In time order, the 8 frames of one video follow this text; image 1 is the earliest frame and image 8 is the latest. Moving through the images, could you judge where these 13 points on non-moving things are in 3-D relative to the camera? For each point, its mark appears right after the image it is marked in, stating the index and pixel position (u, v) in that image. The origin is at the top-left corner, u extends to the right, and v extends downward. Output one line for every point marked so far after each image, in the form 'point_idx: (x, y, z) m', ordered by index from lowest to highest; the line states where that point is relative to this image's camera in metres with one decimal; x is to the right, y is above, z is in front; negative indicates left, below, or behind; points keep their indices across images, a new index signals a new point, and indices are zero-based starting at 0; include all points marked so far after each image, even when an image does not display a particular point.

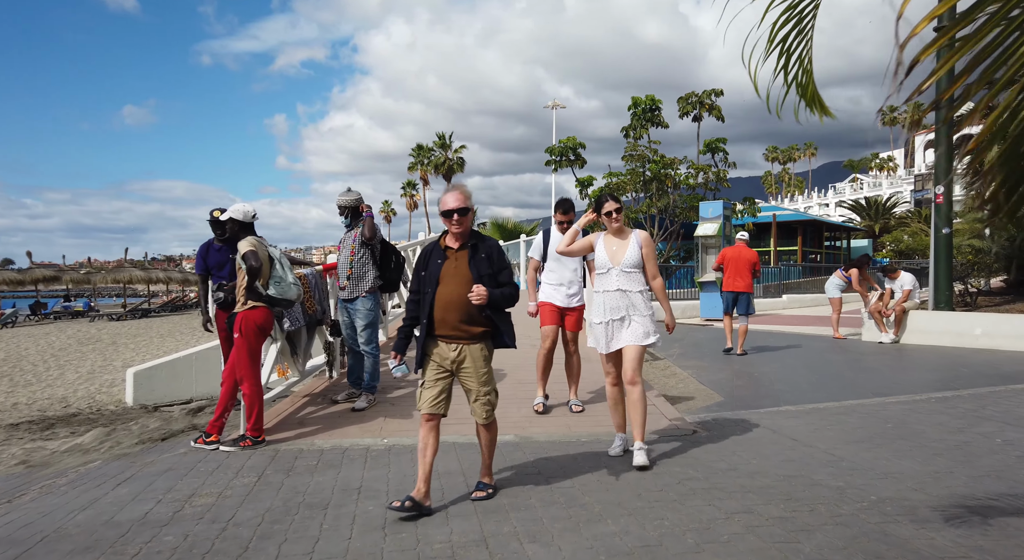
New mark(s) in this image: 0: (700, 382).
0: (+2.4, -1.3, +7.7) m
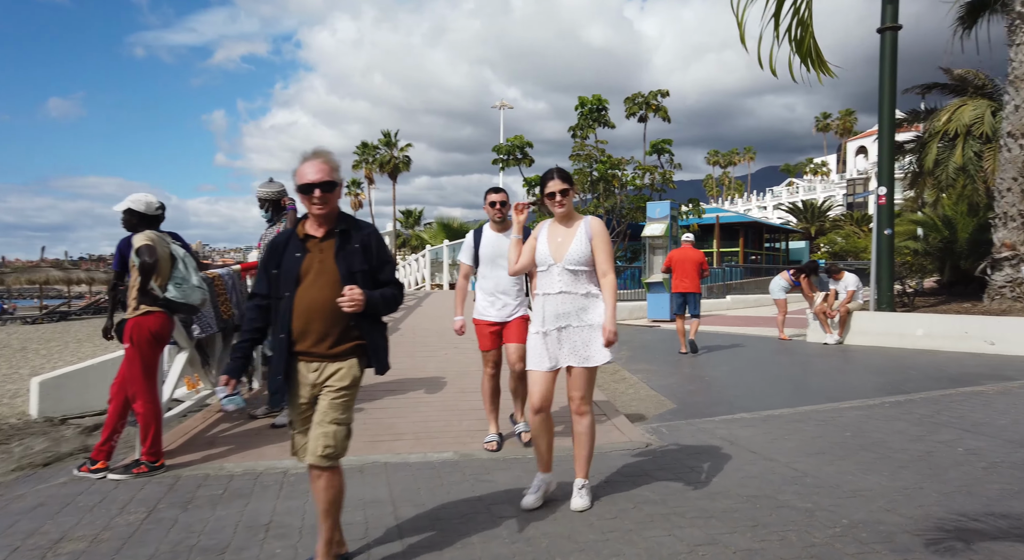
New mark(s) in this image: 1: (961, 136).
0: (+1.7, -1.3, +7.4) m
1: (+8.4, +2.7, +11.4) m
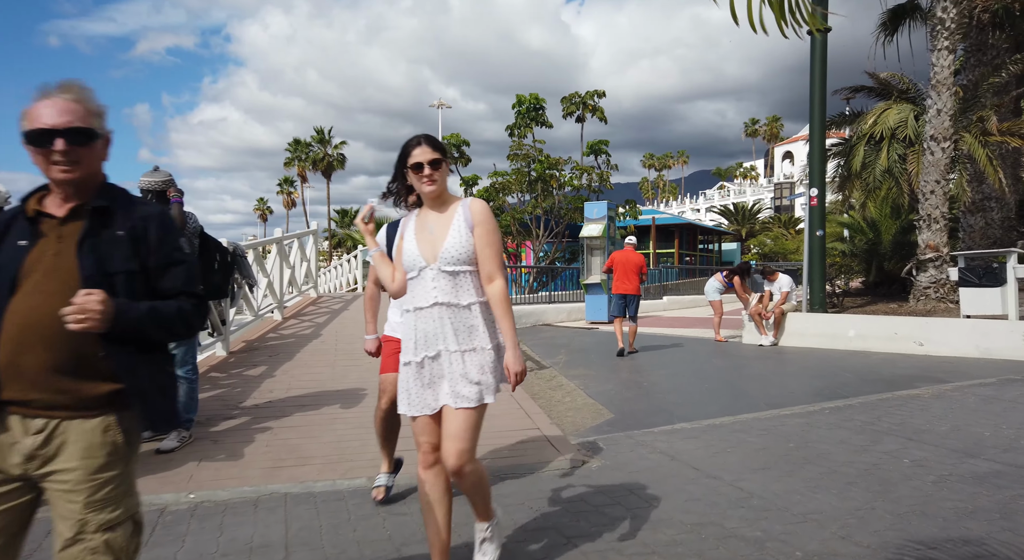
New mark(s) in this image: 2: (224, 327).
0: (+0.9, -1.3, +7.0) m
1: (+7.2, +2.7, +11.7) m
2: (-3.3, -0.5, +7.1) m
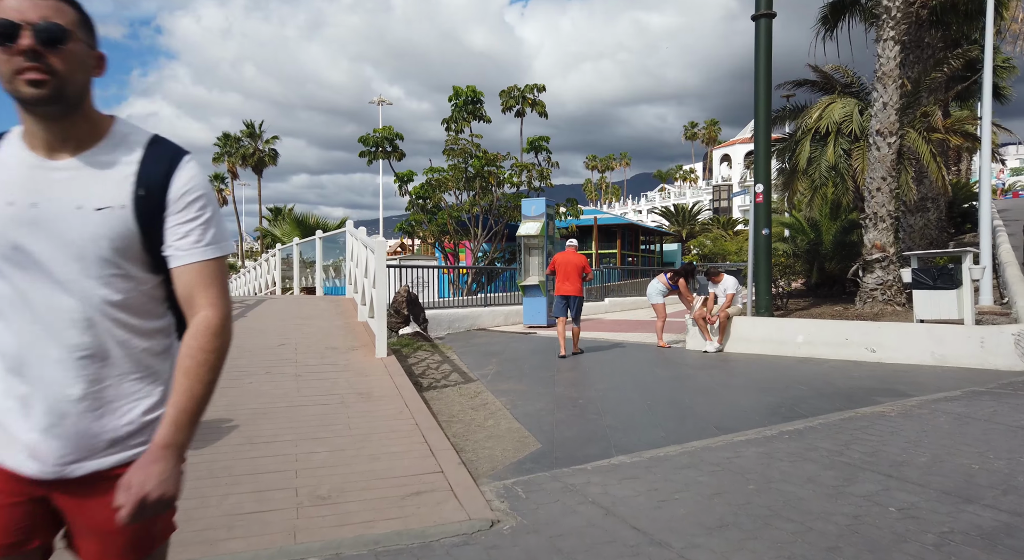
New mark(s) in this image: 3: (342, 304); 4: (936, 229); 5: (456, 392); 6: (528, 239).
0: (0.0, -1.3, +6.0) m
1: (+5.9, +2.7, +11.2) m
2: (-4.2, -0.6, +5.8) m
3: (-2.8, -0.4, +10.0) m
4: (+8.6, +1.0, +12.4) m
5: (-0.7, -1.4, +7.4) m
6: (+0.4, +1.0, +15.1) m
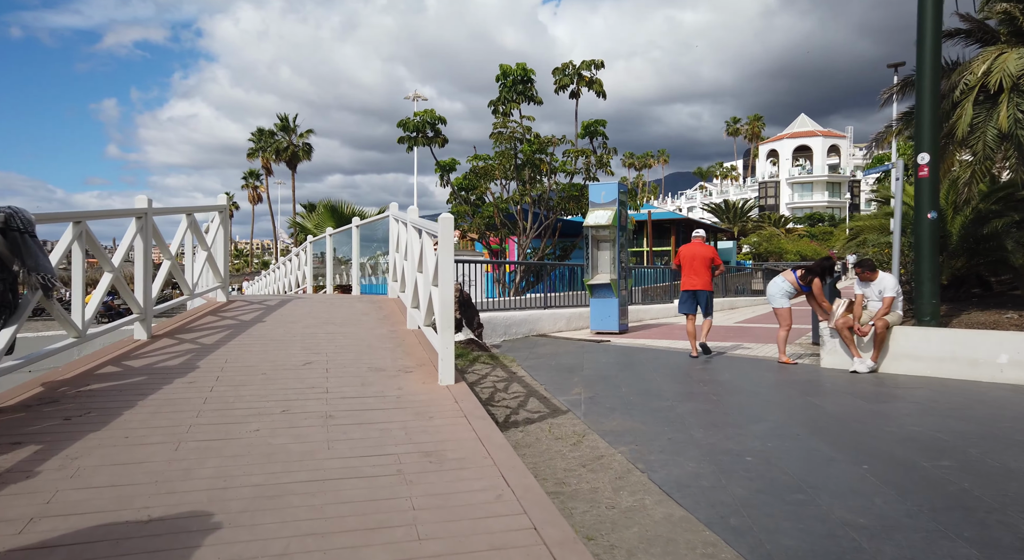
0: (+0.9, -1.3, +3.8) m
1: (+7.1, +2.7, +8.8) m
2: (-3.3, -0.5, +3.8) m
3: (-1.6, -0.4, +8.0) m
4: (+9.9, +1.0, +9.8) m
5: (+0.3, -1.3, +5.3) m
6: (+1.8, +1.0, +12.9) m
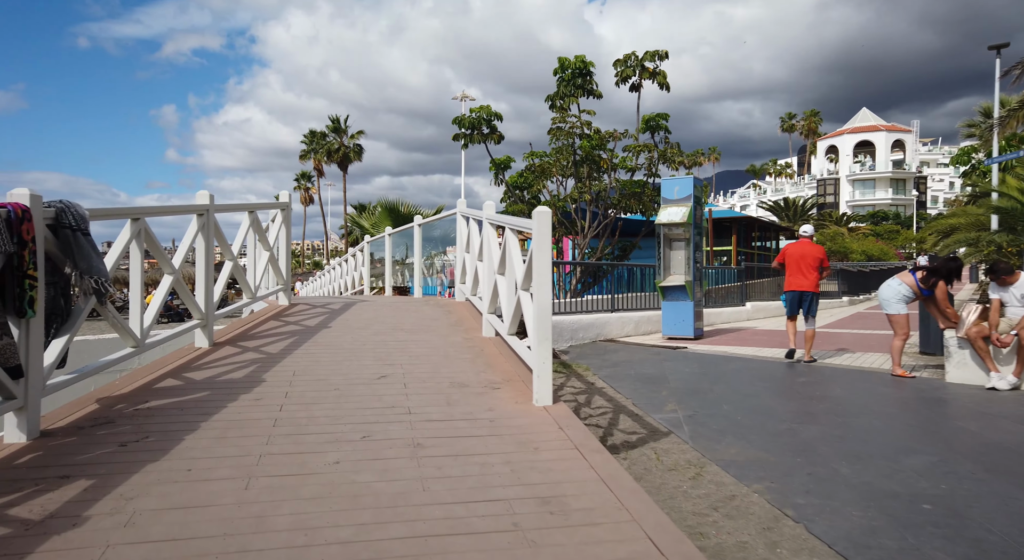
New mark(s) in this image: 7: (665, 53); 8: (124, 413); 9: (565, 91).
0: (+1.6, -1.3, +3.0) m
1: (+8.1, +2.6, +7.5) m
2: (-2.6, -0.5, +3.3) m
3: (-0.7, -0.4, +7.4) m
4: (+10.9, +1.0, +8.3) m
5: (+1.1, -1.3, +4.6) m
6: (+3.1, +1.0, +12.1) m
7: (+4.7, +6.9, +18.7) m
8: (-2.4, -0.8, +3.7) m
9: (+1.6, +5.8, +18.8) m
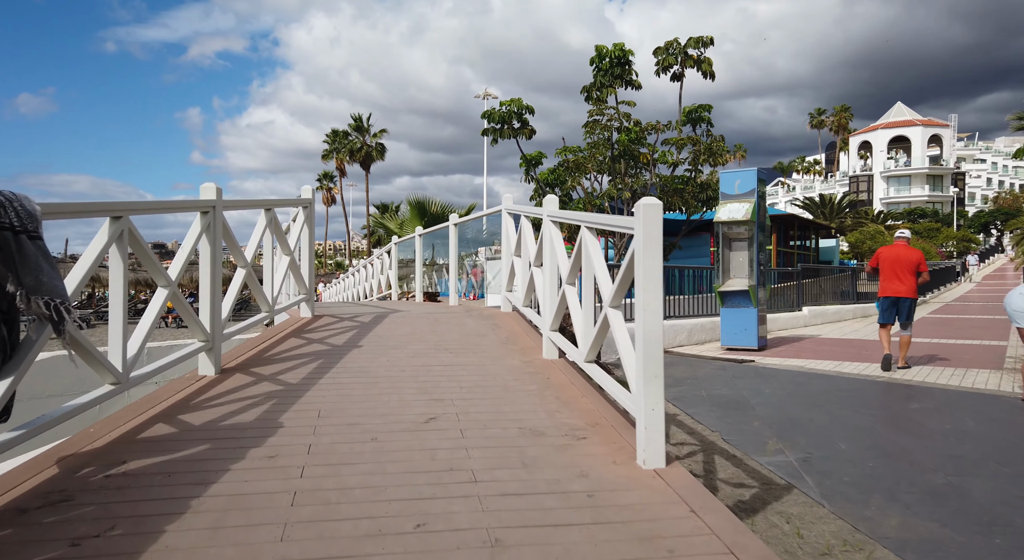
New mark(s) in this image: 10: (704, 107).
0: (+2.0, -1.4, +1.9) m
1: (+8.7, +2.6, +6.2) m
2: (-2.1, -0.6, +2.3) m
3: (-0.1, -0.5, +6.3) m
4: (+11.5, +0.9, +6.9) m
5: (+1.6, -1.4, +3.5) m
6: (+3.8, +0.9, +10.9) m
7: (+5.6, +6.9, +17.4) m
8: (-1.9, -0.9, +2.7) m
9: (+2.6, +5.7, +17.6) m
10: (+6.0, +5.4, +19.0) m
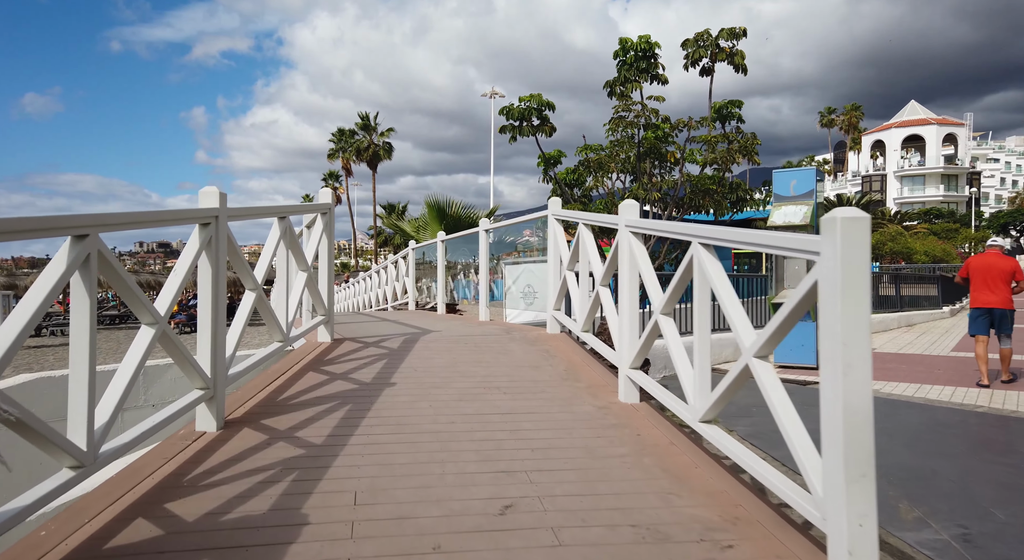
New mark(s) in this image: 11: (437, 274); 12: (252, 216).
0: (+2.5, -1.6, +0.9) m
1: (+9.2, +2.4, +5.1) m
2: (-1.7, -0.8, +1.4) m
3: (+0.4, -0.6, +5.3) m
4: (+12.0, +0.7, +5.8) m
5: (+2.1, -1.6, +2.5) m
6: (+4.4, +0.8, +9.9) m
7: (+6.2, +6.7, +16.4) m
8: (-1.4, -1.1, +1.8) m
9: (+3.2, +5.6, +16.6) m
10: (+6.5, +5.2, +18.0) m
11: (-1.4, +0.1, +11.4) m
12: (-1.9, +0.5, +4.5) m
